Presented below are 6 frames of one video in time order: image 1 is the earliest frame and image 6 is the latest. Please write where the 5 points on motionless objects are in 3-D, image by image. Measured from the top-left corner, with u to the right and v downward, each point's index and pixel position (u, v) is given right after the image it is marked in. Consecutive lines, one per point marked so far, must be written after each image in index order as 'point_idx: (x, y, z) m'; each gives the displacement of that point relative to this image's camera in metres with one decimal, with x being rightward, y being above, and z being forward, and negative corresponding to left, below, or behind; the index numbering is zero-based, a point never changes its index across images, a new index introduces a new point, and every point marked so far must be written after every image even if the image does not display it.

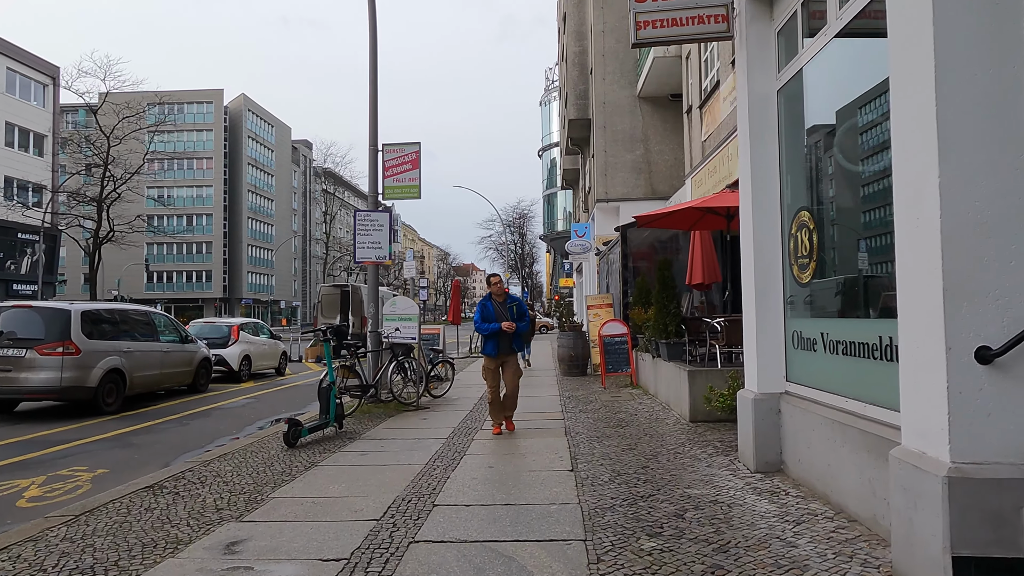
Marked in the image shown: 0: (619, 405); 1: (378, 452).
0: (+2.1, -2.3, +12.7) m
1: (-1.8, -2.2, +8.9) m
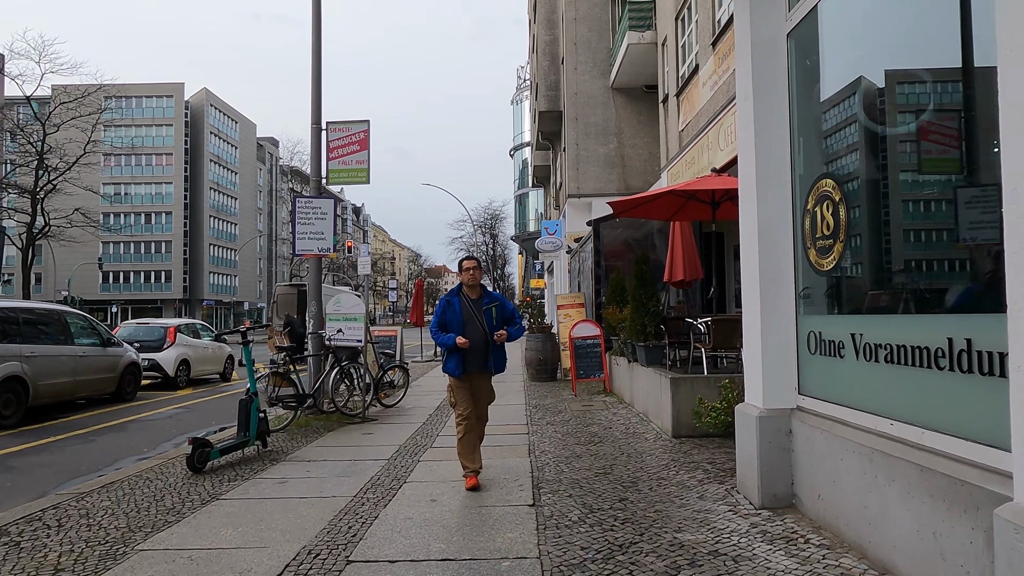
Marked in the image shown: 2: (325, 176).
0: (+1.4, -2.2, +11.3) m
1: (-2.4, -2.1, +7.3) m
2: (-3.6, +2.1, +12.4) m
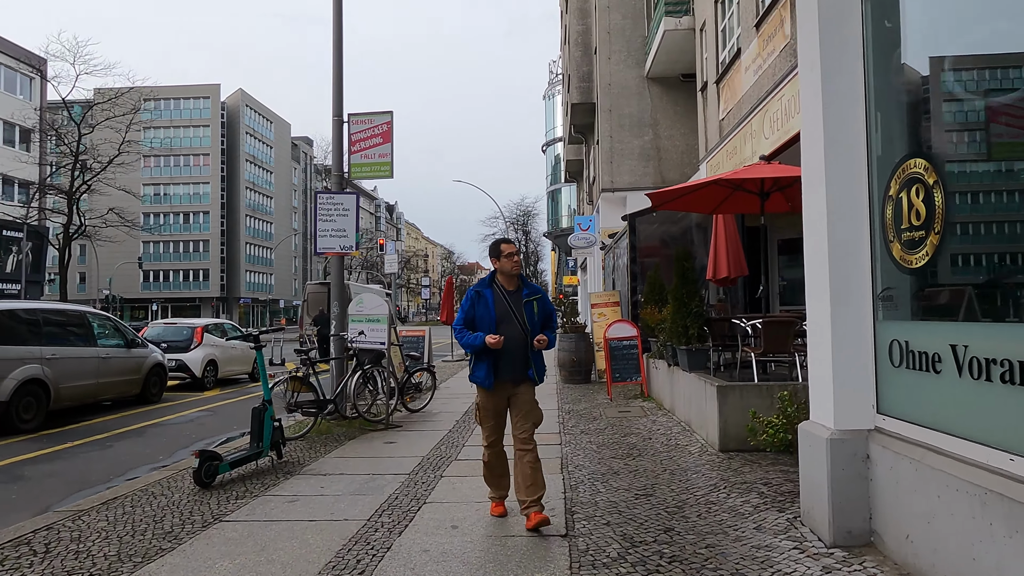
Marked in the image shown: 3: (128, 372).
0: (+1.9, -2.2, +10.5) m
1: (-2.1, -2.2, +6.8) m
2: (-3.0, +2.2, +11.9) m
3: (-8.5, -1.9, +14.4) m
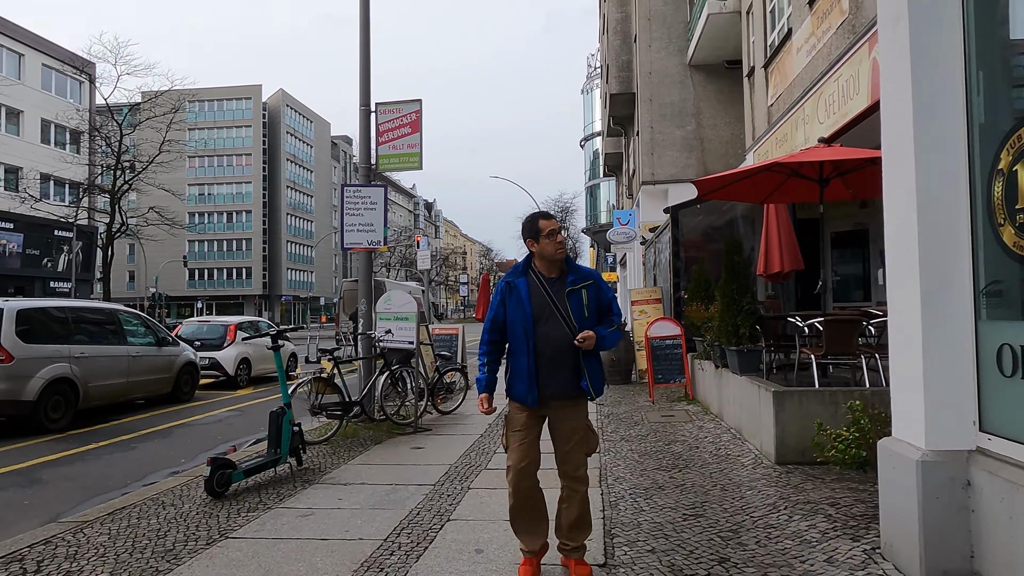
0: (+2.4, -2.1, +9.8) m
1: (-1.7, -2.1, +6.2) m
2: (-2.4, +2.2, +11.4) m
3: (-7.7, -1.8, +14.2) m
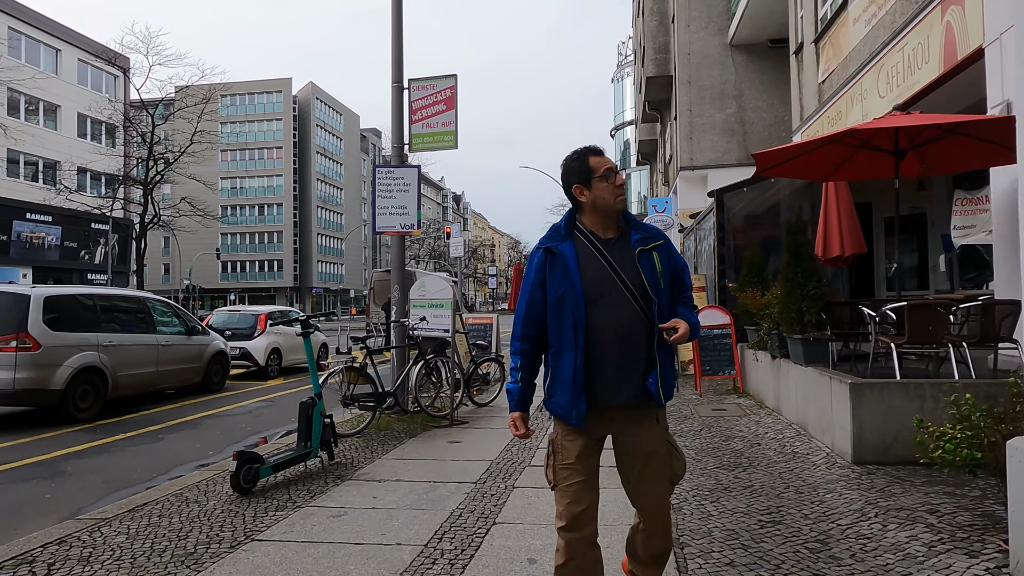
0: (+3.0, -1.9, +9.1) m
1: (-1.3, -1.9, +5.7) m
2: (-1.7, +2.4, +10.9) m
3: (-6.9, -1.5, +14.0) m
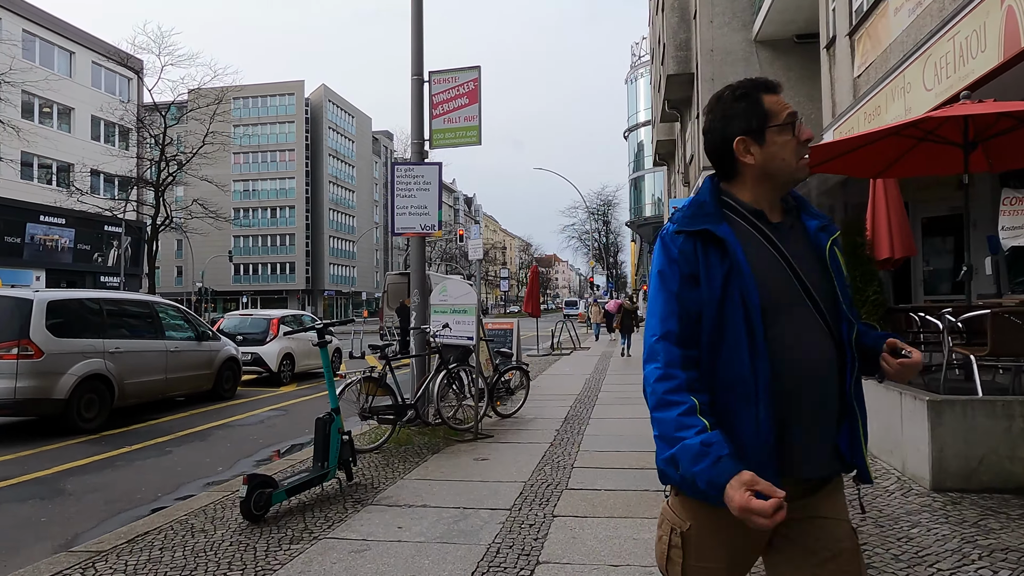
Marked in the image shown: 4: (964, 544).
0: (+3.4, -2.0, +8.4) m
1: (-1.0, -2.0, +5.1) m
2: (-1.3, +2.4, +10.3) m
3: (-6.4, -1.6, +13.5) m
4: (+3.2, -1.8, +4.6) m
